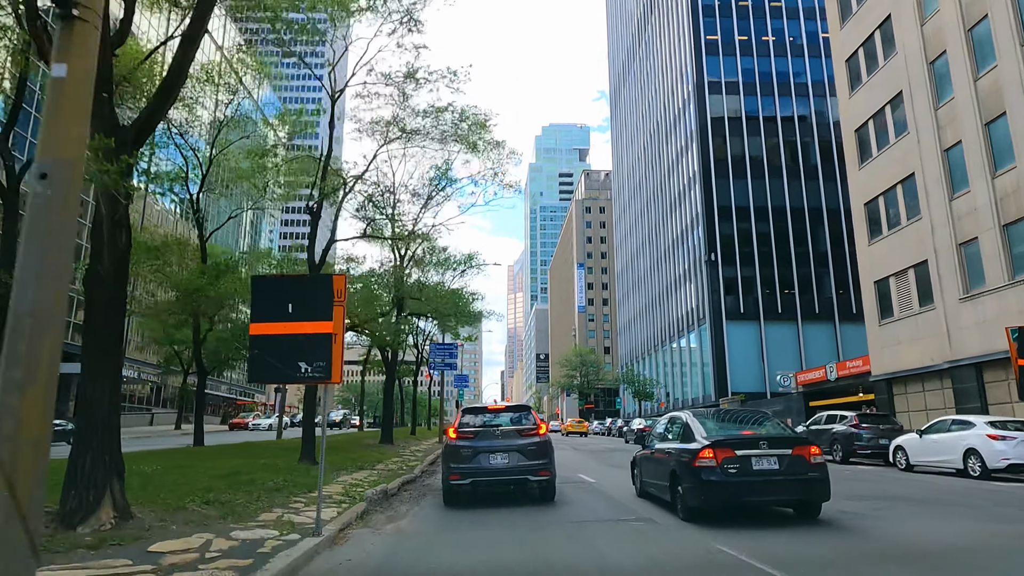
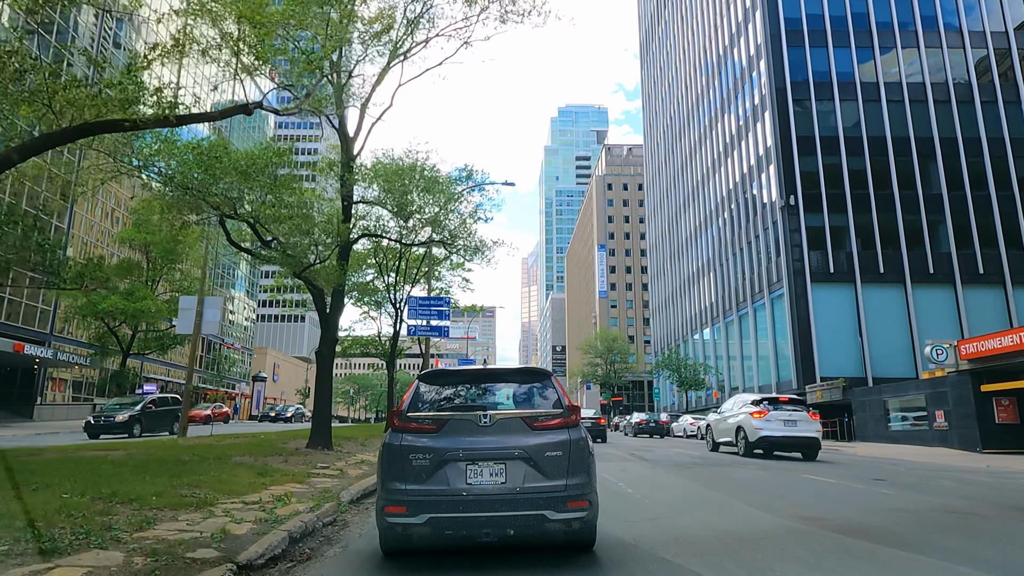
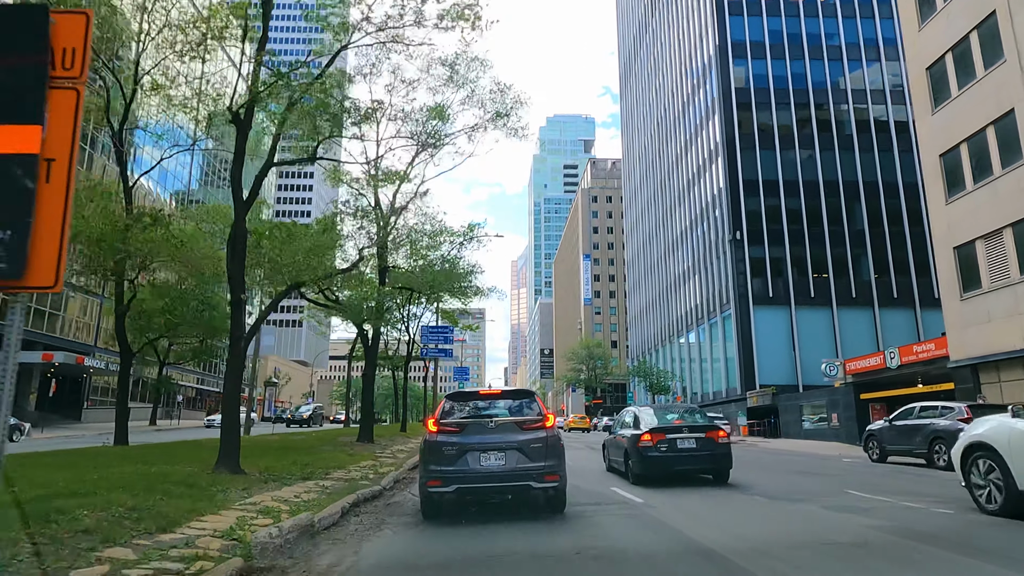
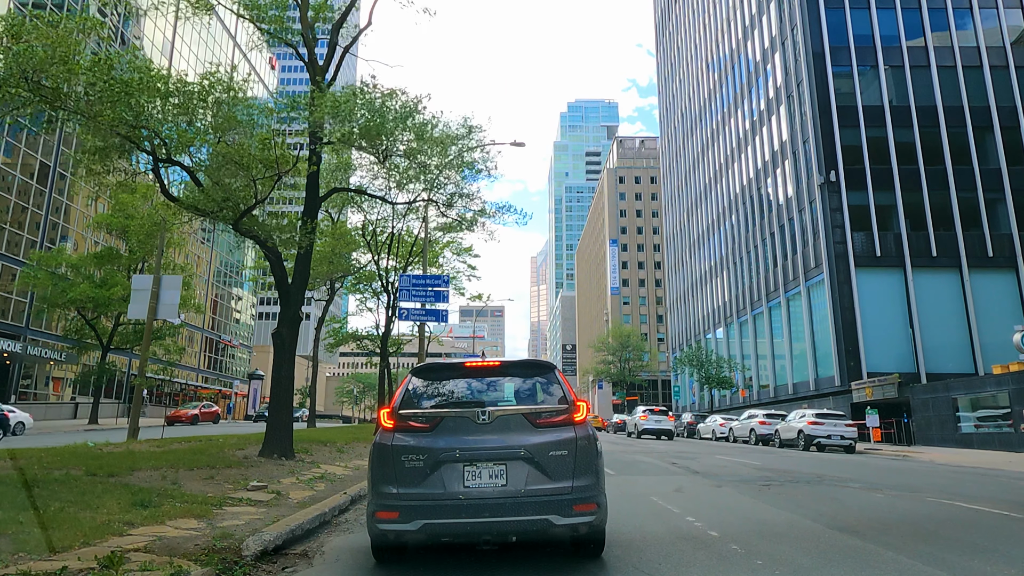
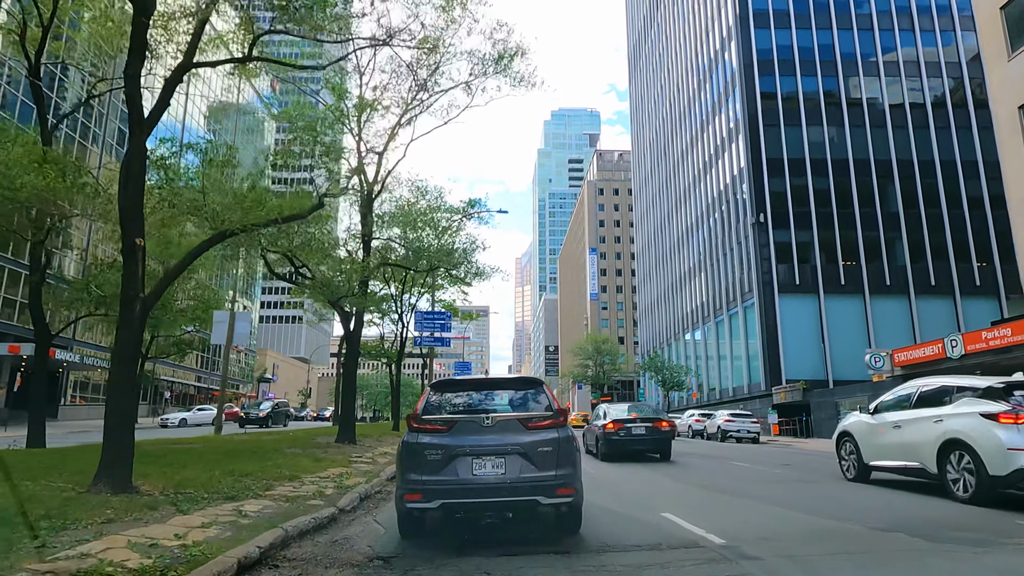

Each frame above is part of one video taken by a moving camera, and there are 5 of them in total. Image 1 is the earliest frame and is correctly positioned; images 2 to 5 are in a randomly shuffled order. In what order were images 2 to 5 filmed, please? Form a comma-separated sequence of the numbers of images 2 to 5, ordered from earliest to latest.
3, 5, 2, 4
